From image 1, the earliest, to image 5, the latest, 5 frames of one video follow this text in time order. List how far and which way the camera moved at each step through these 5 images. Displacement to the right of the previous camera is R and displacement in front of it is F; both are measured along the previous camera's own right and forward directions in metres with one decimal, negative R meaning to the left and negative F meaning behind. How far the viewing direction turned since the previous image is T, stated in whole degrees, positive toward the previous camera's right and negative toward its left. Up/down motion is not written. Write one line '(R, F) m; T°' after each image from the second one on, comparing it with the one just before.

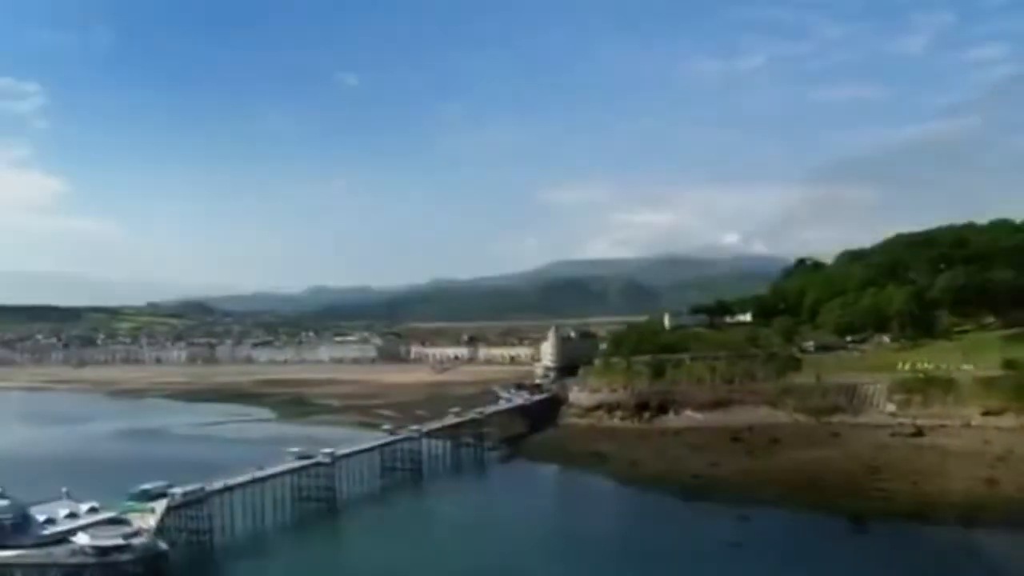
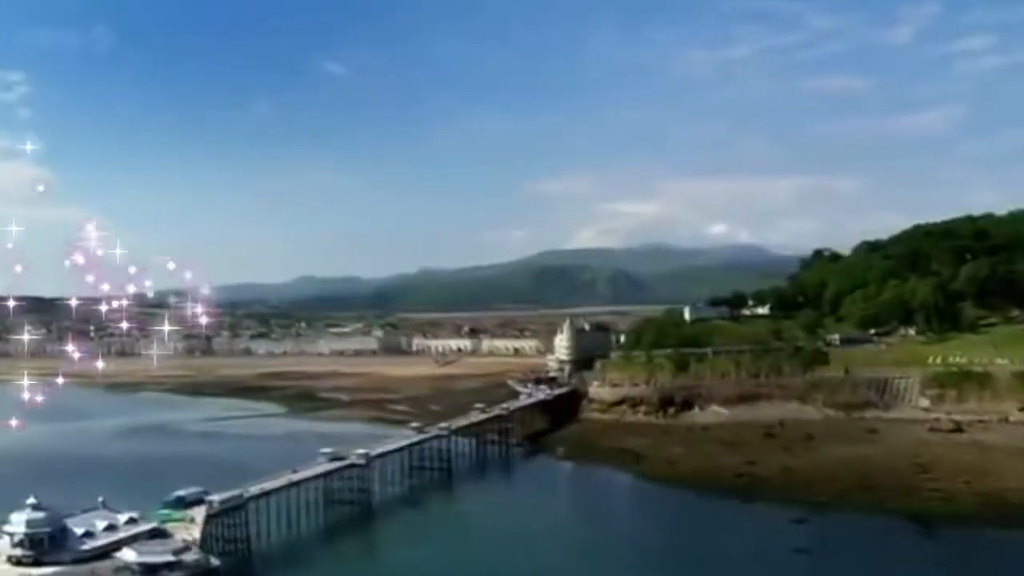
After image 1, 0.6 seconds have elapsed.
(-0.6, +0.5) m; +1°
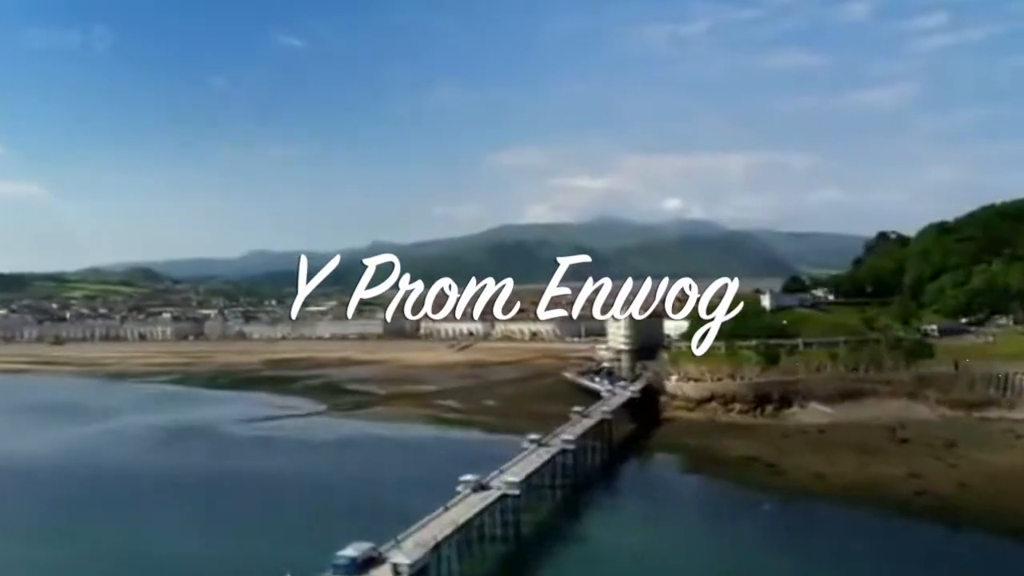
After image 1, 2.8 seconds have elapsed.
(-1.9, +1.8) m; +2°
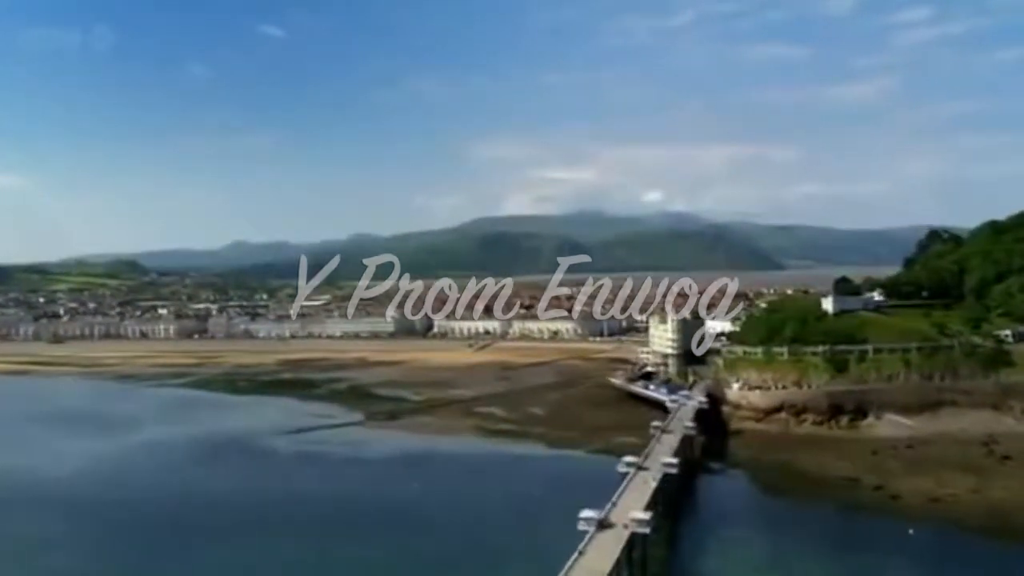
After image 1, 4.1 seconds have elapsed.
(-1.1, +1.0) m; +1°
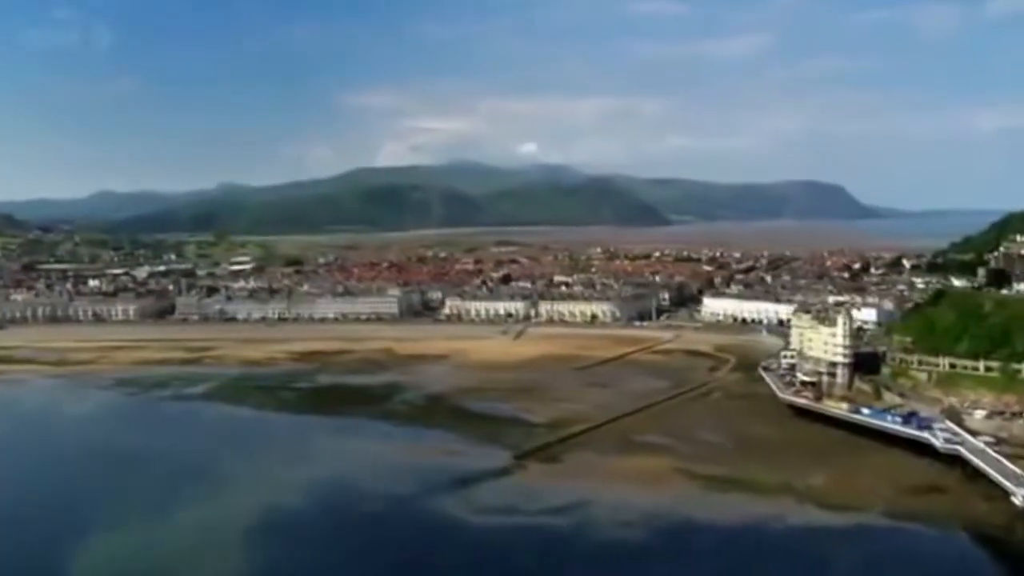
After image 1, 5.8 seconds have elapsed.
(+1.4, +1.2) m; -4°
